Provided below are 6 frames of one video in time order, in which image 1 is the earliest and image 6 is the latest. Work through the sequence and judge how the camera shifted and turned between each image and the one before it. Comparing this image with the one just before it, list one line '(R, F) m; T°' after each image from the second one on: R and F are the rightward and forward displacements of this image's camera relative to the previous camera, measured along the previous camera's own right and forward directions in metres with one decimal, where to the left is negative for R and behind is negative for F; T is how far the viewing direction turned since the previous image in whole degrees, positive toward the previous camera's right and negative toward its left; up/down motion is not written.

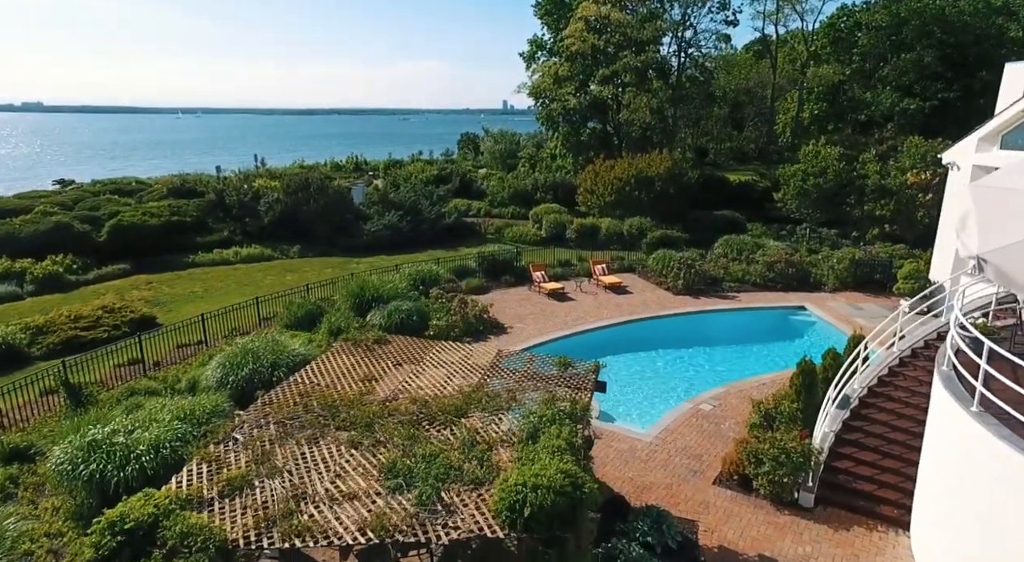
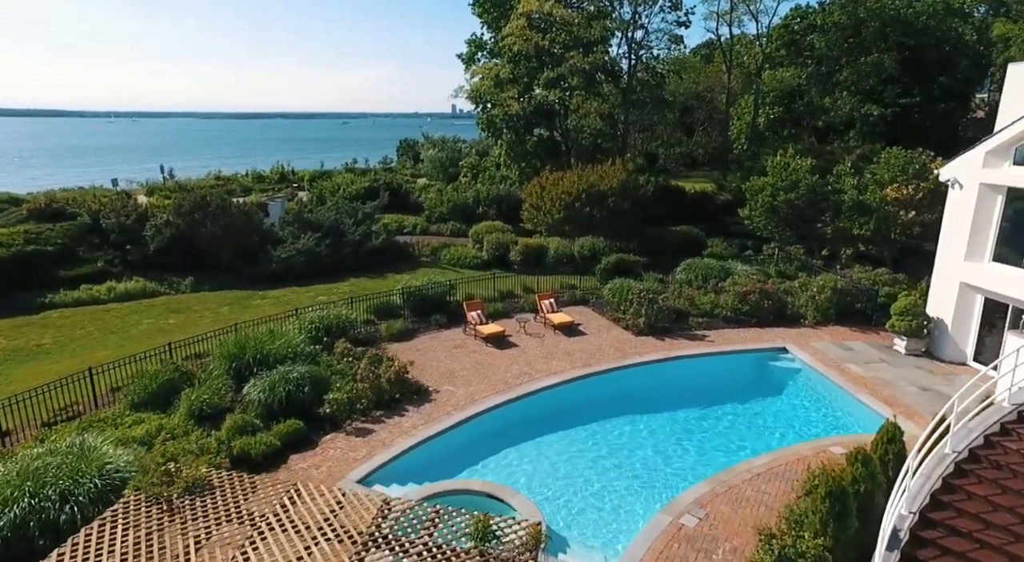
(+0.7, +4.1) m; +4°
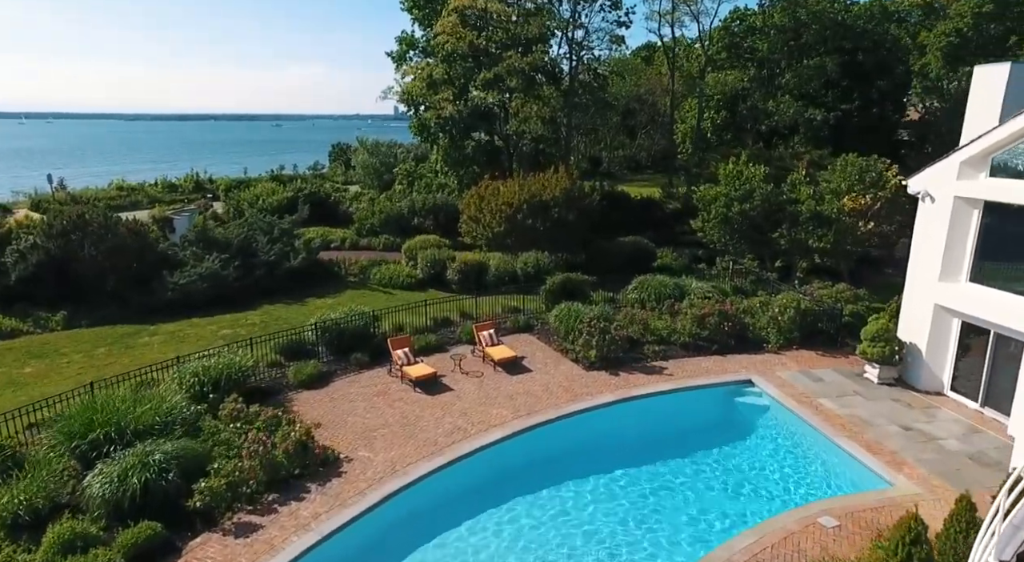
(+0.4, +2.8) m; +5°
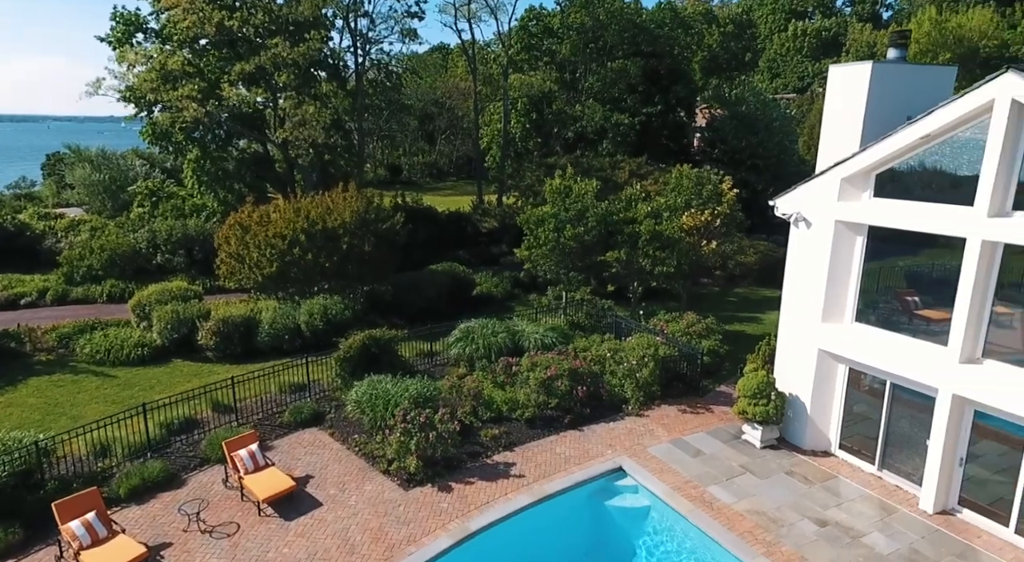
(+0.8, +5.7) m; +17°
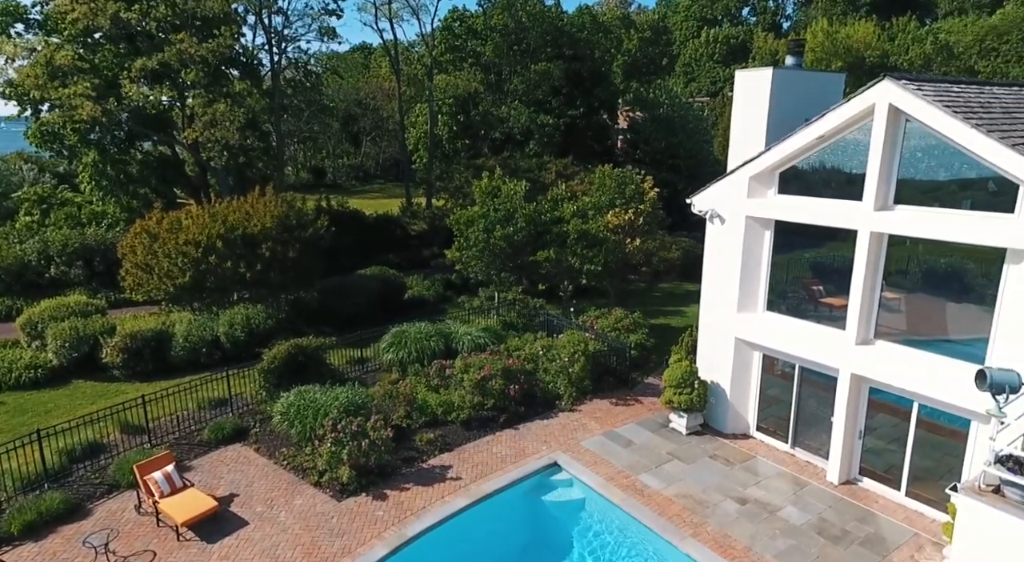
(0.0, +0.1) m; +6°
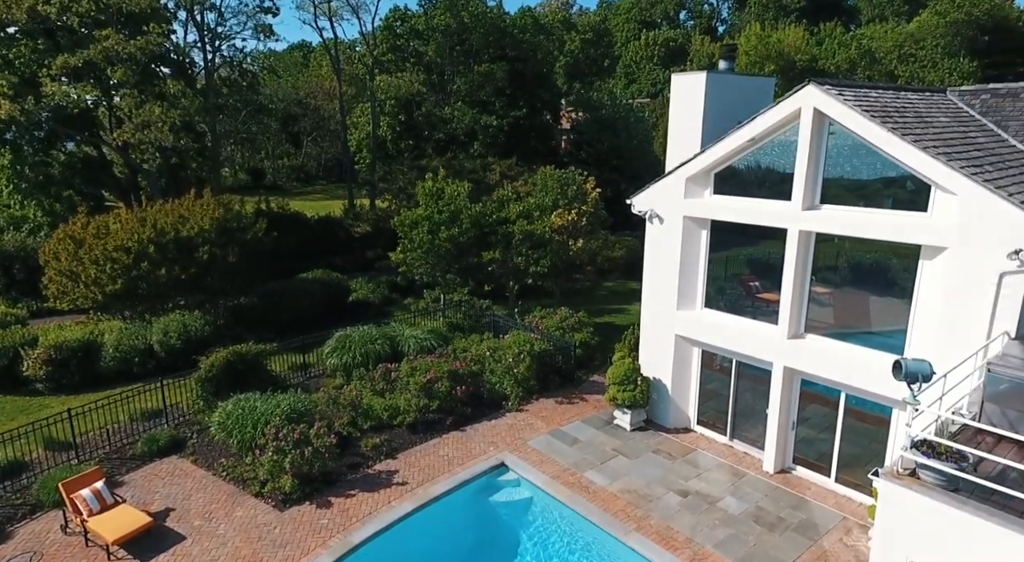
(+0.1, -0.1) m; +5°
